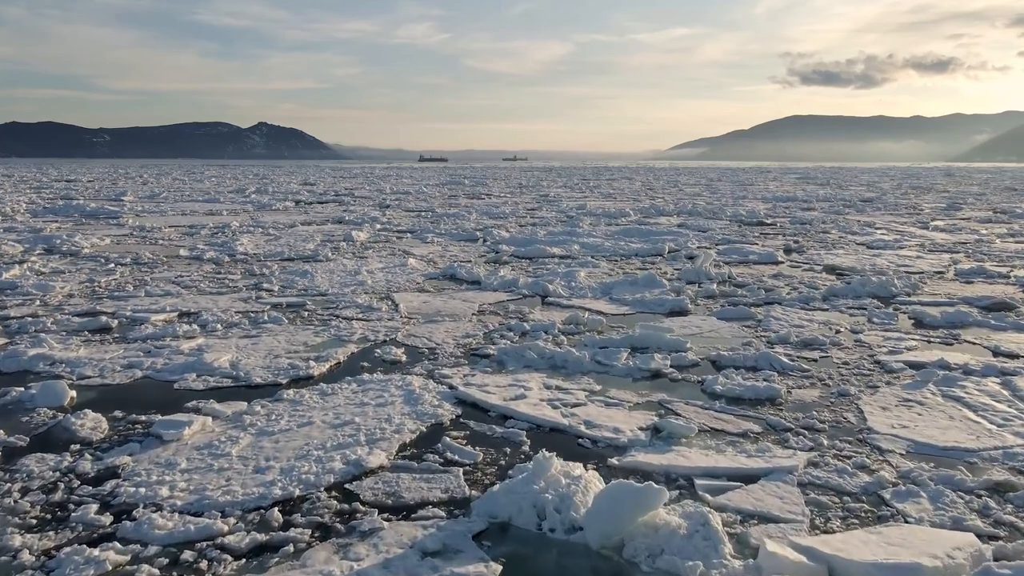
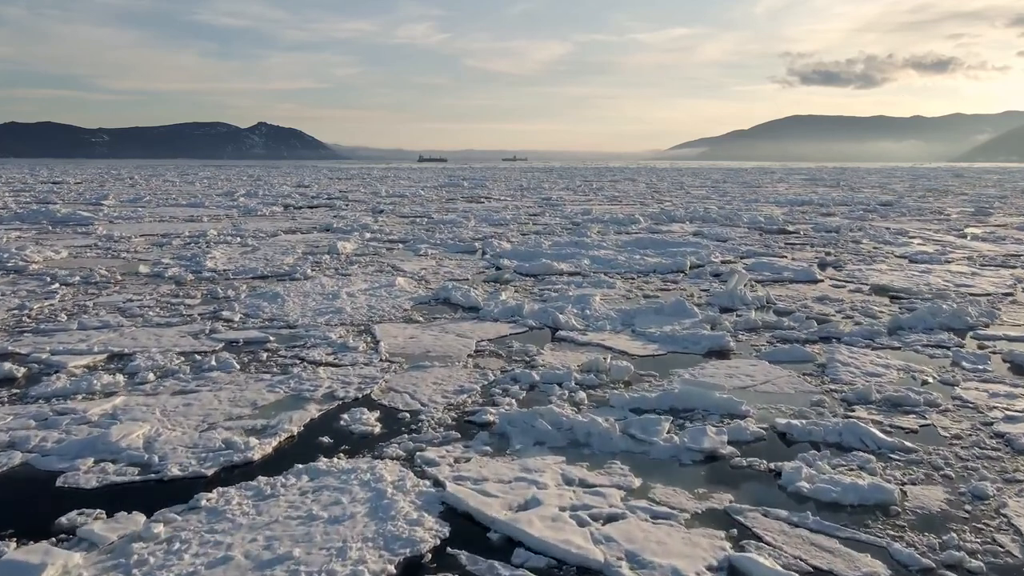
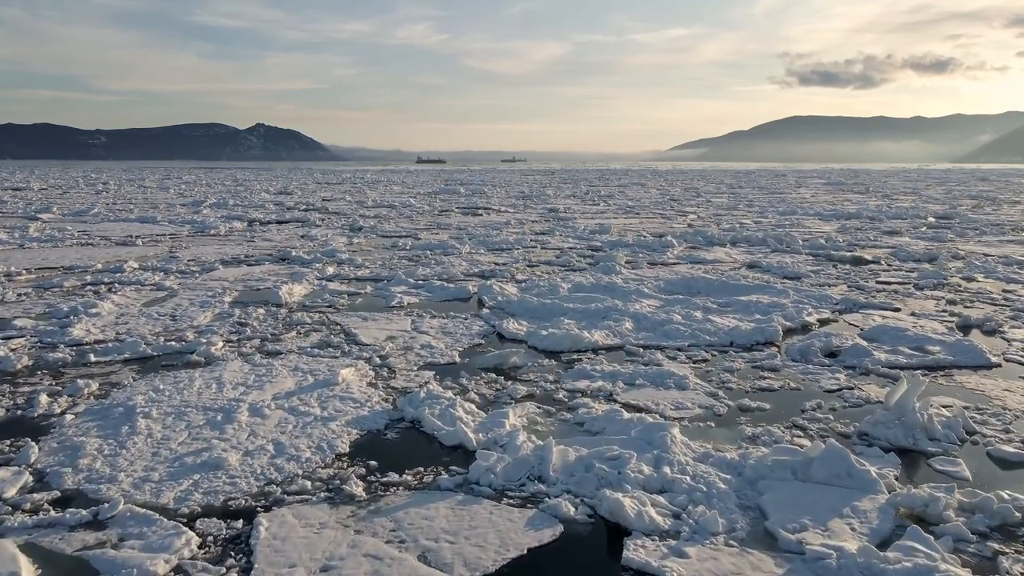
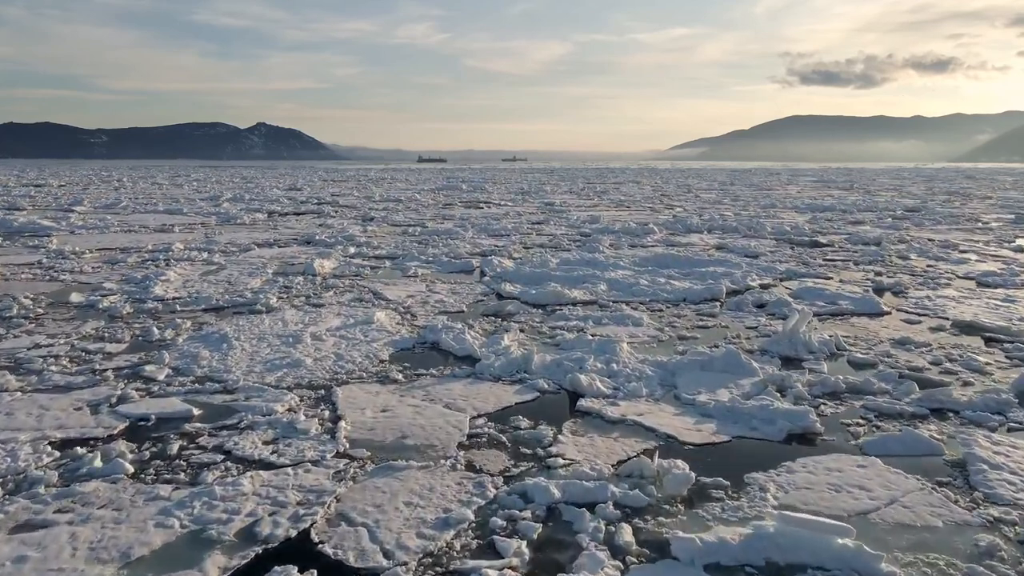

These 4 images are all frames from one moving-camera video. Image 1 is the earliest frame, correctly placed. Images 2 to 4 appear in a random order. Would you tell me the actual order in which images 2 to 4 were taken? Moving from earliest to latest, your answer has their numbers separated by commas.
2, 4, 3
